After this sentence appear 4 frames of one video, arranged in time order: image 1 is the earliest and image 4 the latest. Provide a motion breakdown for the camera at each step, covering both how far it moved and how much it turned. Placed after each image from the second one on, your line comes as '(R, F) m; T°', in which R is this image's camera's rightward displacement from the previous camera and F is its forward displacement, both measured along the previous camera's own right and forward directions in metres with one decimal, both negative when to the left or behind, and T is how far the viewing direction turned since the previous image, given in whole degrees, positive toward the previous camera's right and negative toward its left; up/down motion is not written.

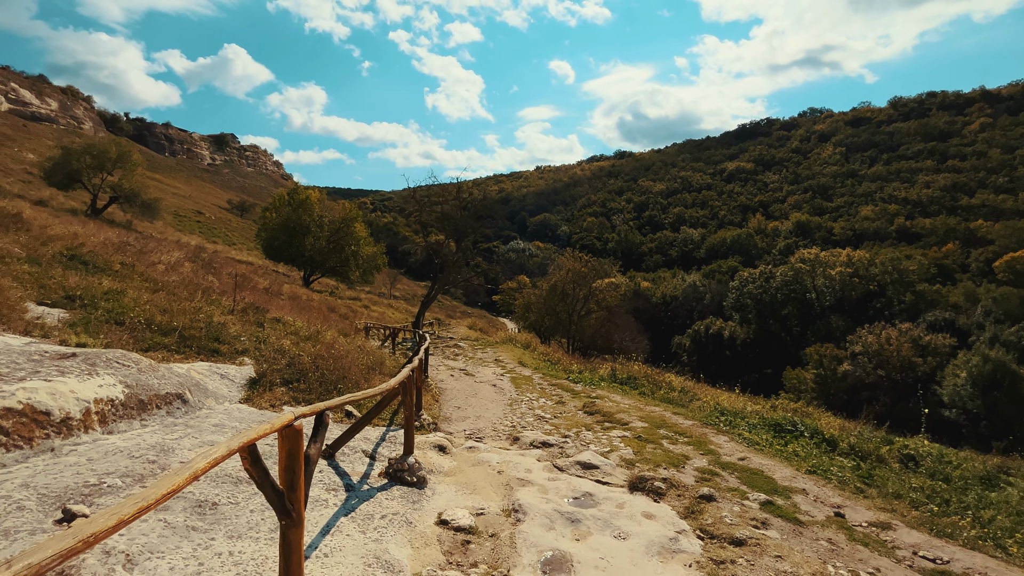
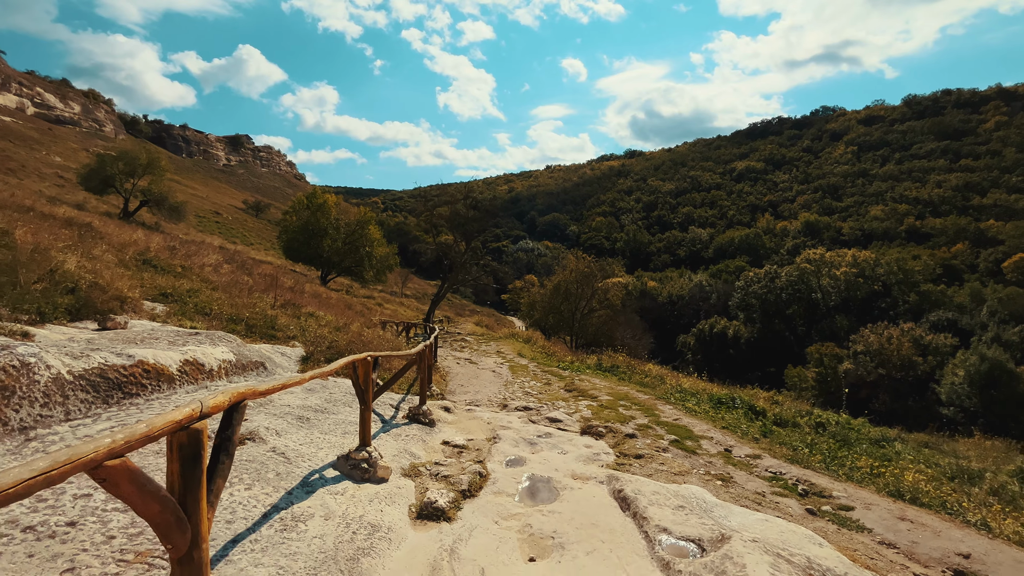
(+0.4, -1.9) m; -1°
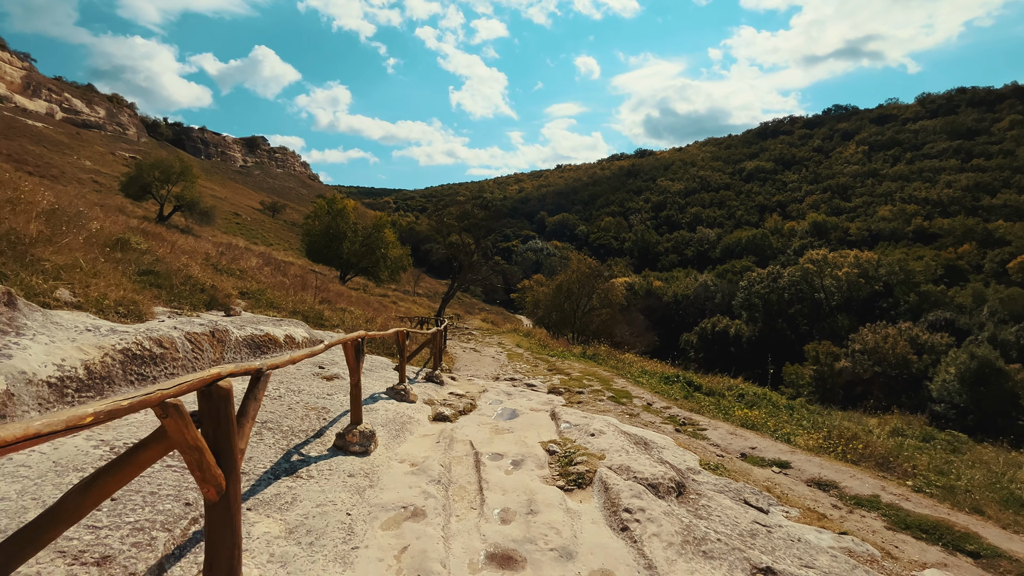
(+0.5, -2.7) m; -1°
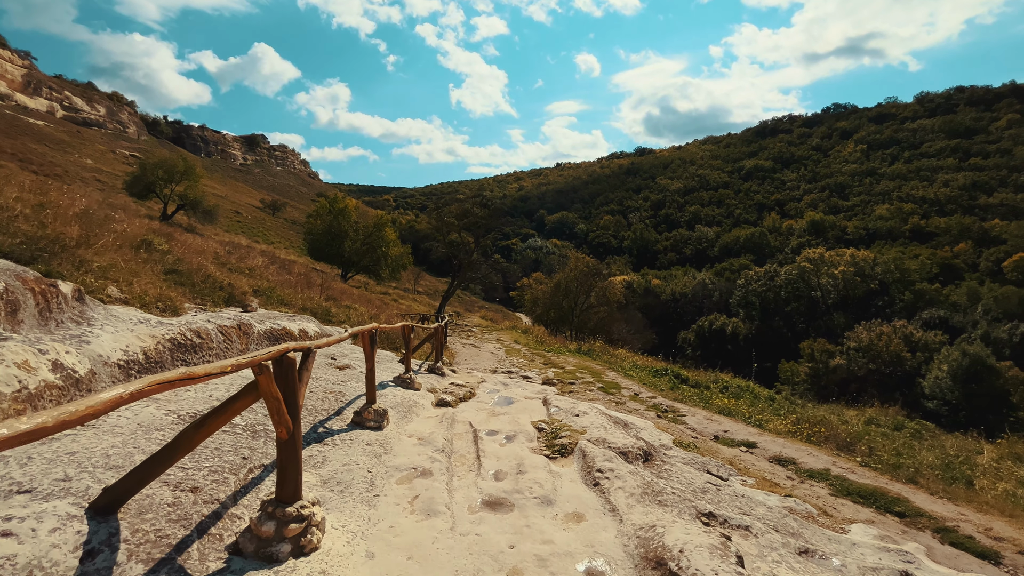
(+0.1, -0.7) m; 0°
